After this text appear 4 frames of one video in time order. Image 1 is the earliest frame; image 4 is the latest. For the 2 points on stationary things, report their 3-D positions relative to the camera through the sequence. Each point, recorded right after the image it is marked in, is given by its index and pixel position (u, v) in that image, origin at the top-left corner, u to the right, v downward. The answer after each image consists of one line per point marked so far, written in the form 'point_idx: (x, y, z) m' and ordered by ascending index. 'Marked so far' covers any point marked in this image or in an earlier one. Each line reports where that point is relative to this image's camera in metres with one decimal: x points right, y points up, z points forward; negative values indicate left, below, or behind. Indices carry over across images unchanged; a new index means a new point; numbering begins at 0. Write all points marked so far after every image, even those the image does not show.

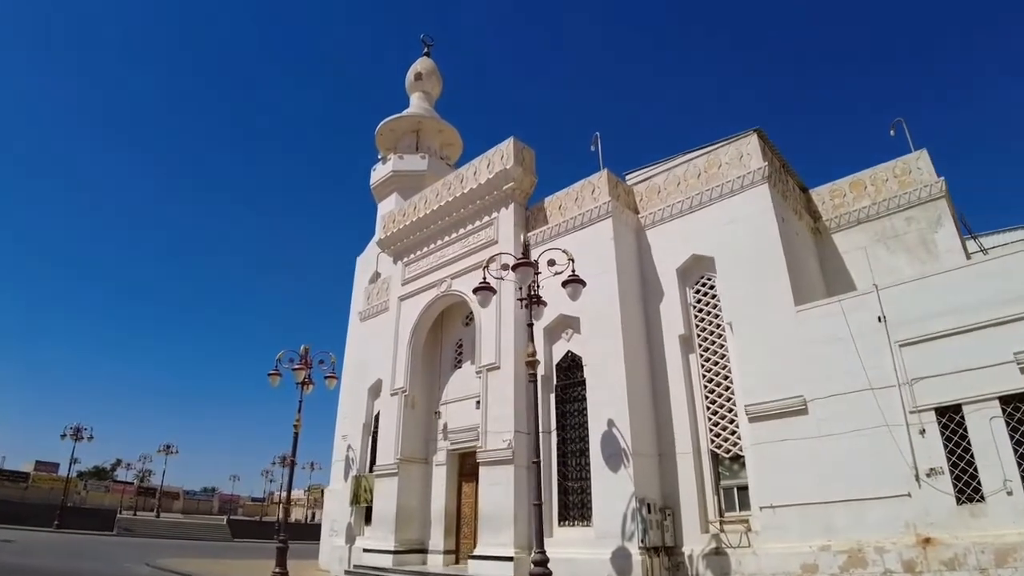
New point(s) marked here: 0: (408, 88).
0: (-3.3, +6.5, +19.4) m
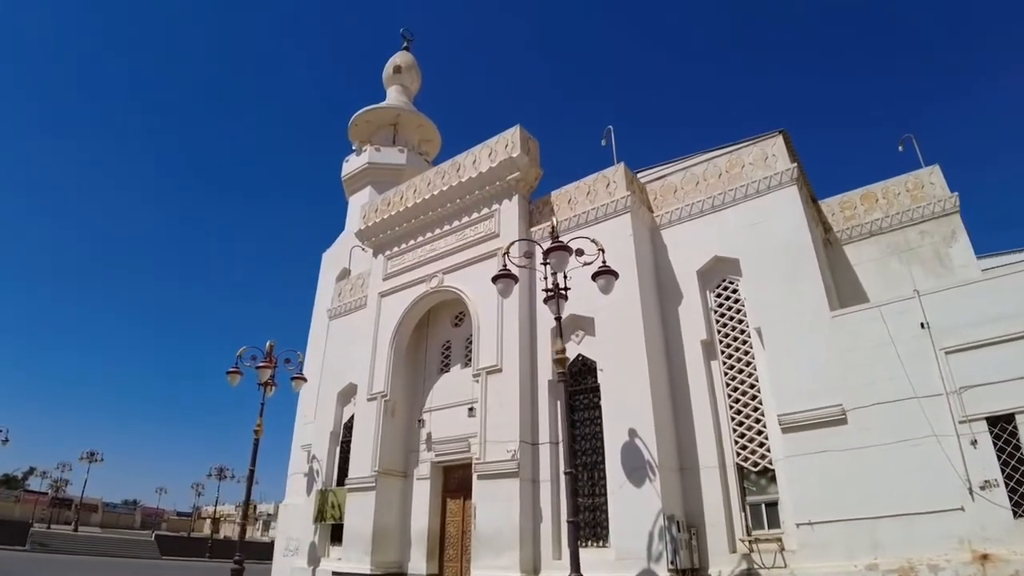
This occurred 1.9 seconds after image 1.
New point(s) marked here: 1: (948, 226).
0: (-3.9, +6.4, +18.5) m
1: (+6.8, +1.0, +9.2) m
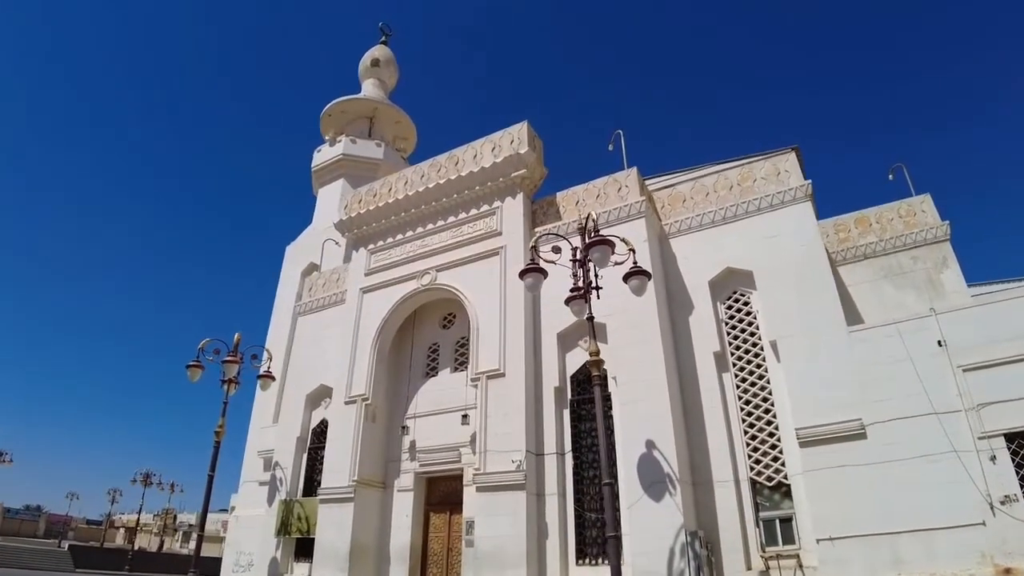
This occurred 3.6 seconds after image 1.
0: (-4.5, +6.4, +17.7) m
1: (+6.9, +0.6, +9.5) m
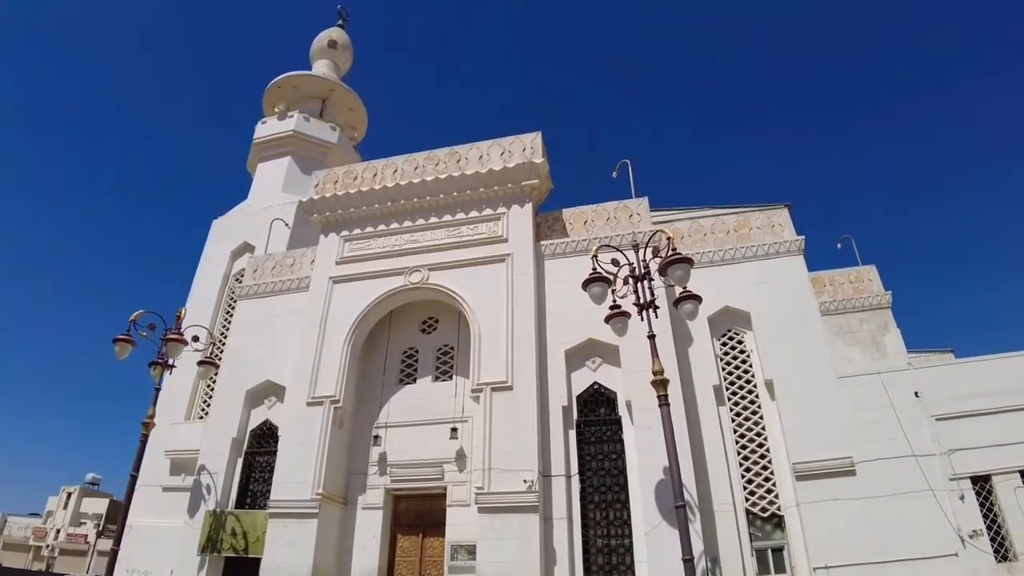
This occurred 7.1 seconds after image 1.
0: (-5.5, +6.5, +16.3) m
1: (+6.7, -0.5, +10.8) m
